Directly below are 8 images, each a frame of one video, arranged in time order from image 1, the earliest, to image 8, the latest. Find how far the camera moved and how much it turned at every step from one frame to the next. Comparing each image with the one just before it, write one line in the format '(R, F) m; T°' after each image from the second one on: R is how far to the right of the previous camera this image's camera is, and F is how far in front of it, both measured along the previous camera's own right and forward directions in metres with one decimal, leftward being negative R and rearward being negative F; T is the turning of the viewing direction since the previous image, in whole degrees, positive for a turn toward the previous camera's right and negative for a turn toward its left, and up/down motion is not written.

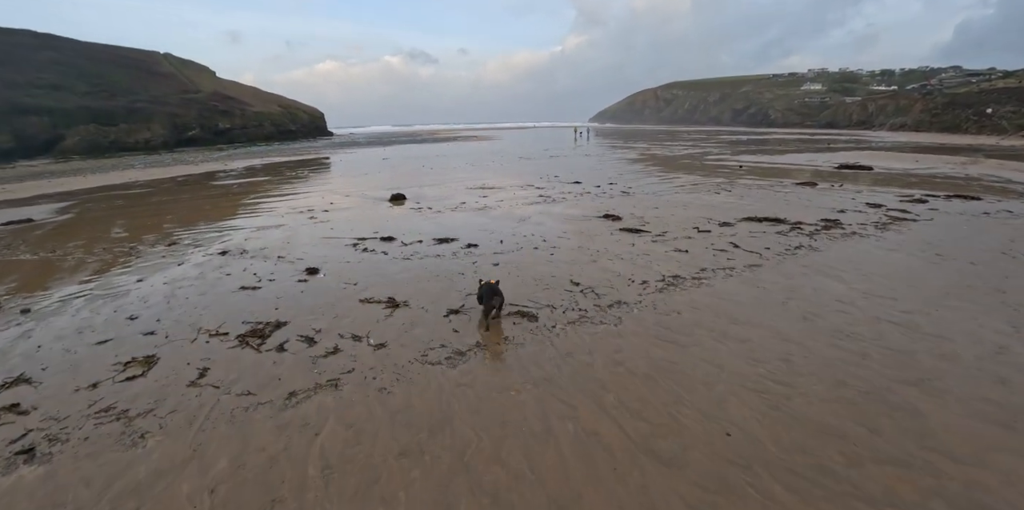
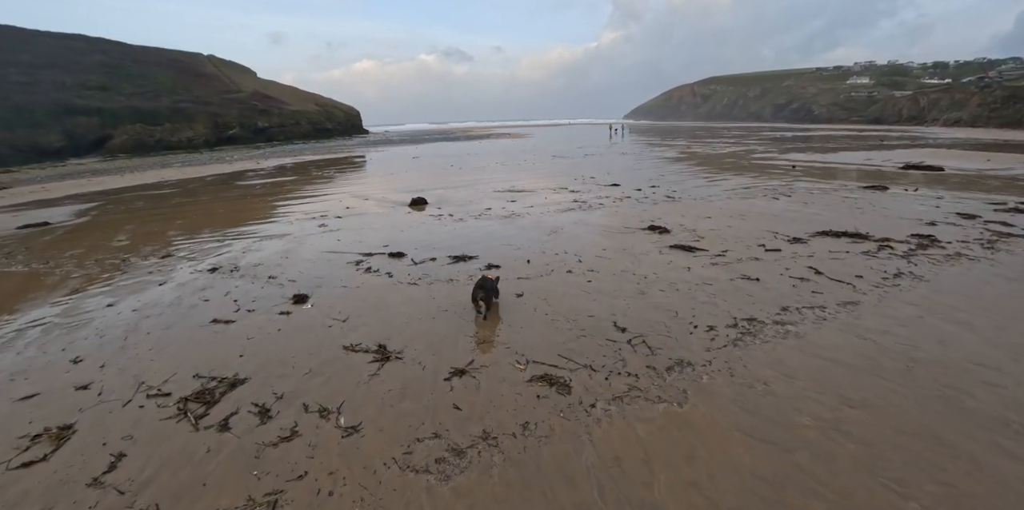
(+0.1, +1.4) m; -4°
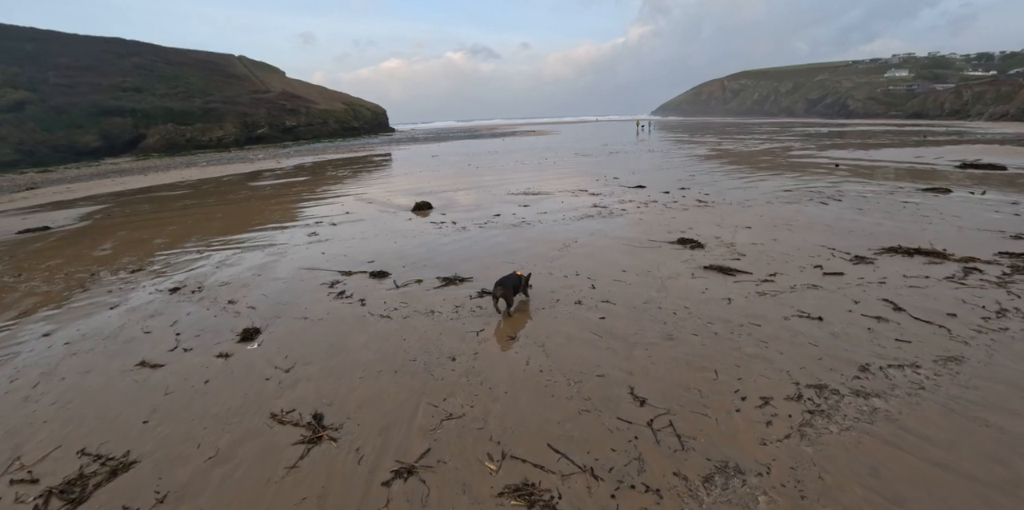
(+0.3, +1.2) m; -3°
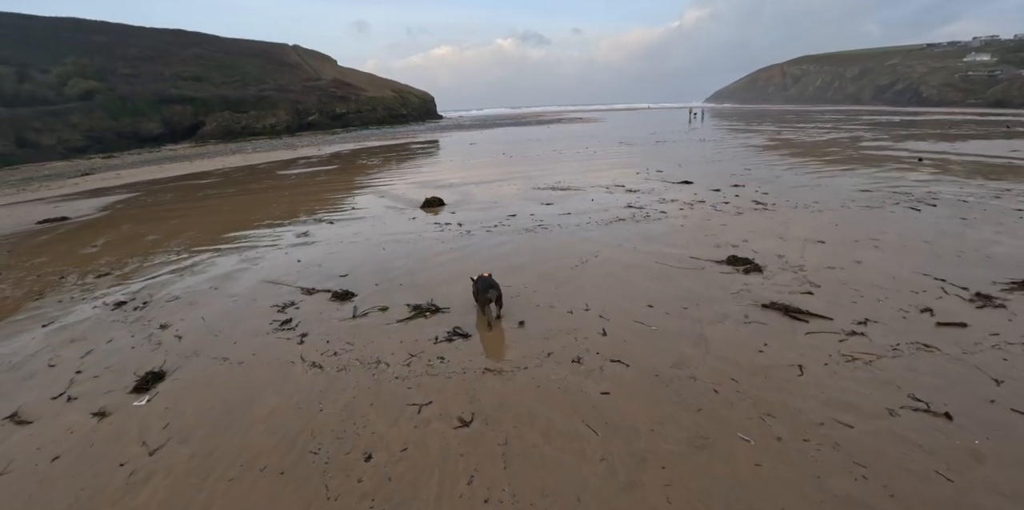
(+0.6, +1.4) m; -6°
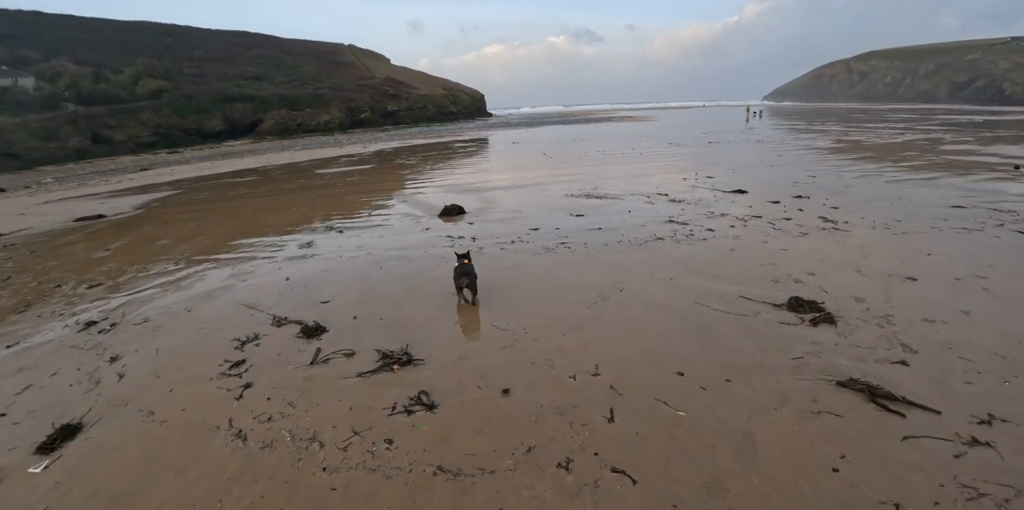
(+0.4, +1.0) m; -6°
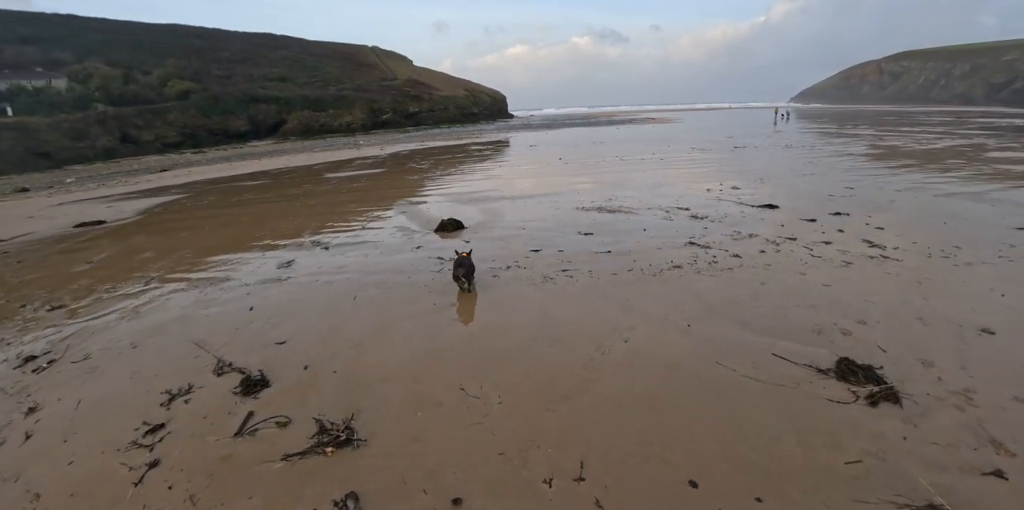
(+0.3, +0.8) m; -3°
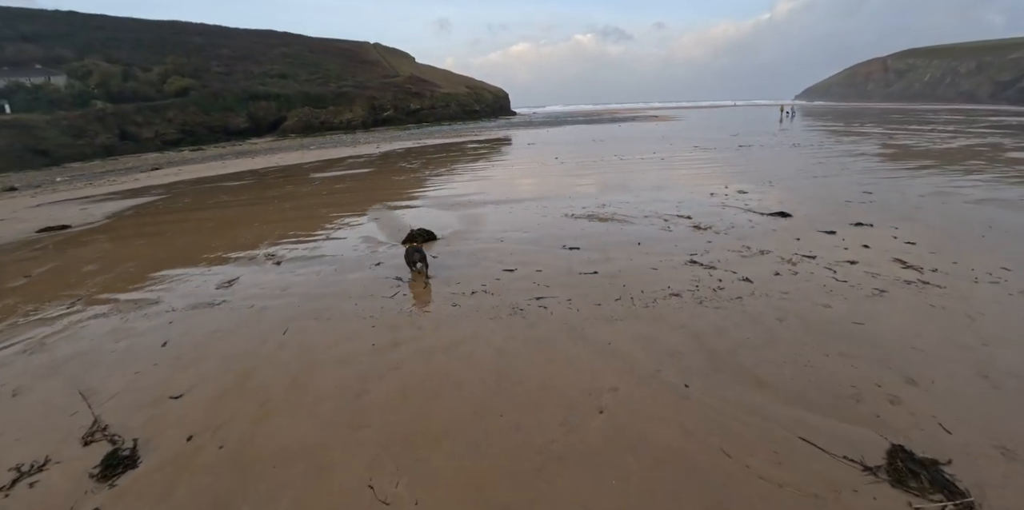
(+0.4, +0.9) m; -1°
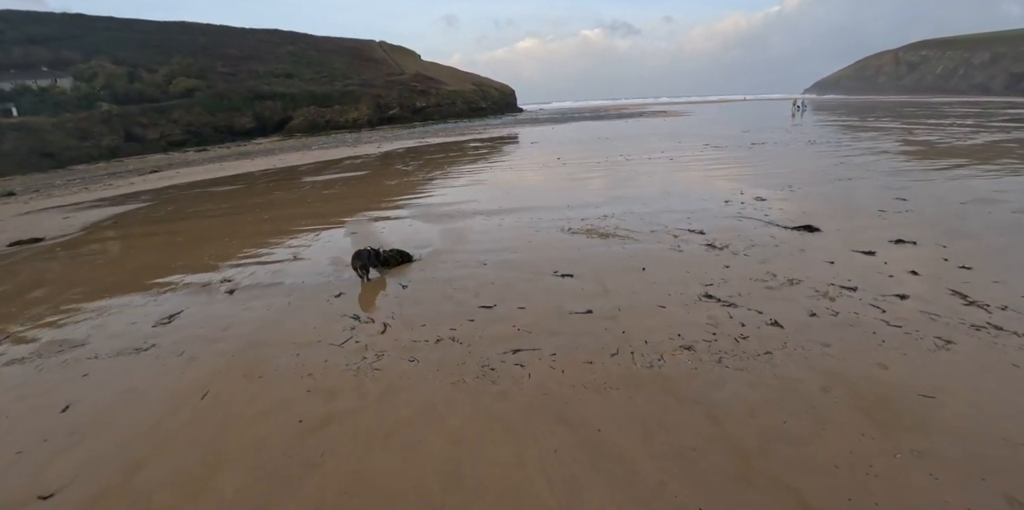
(+0.3, +0.9) m; -1°
